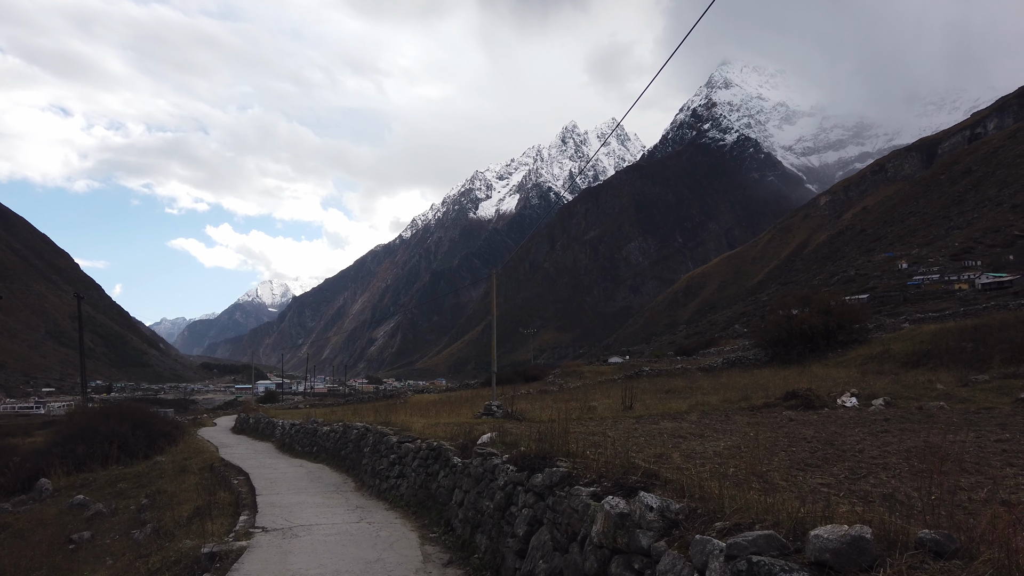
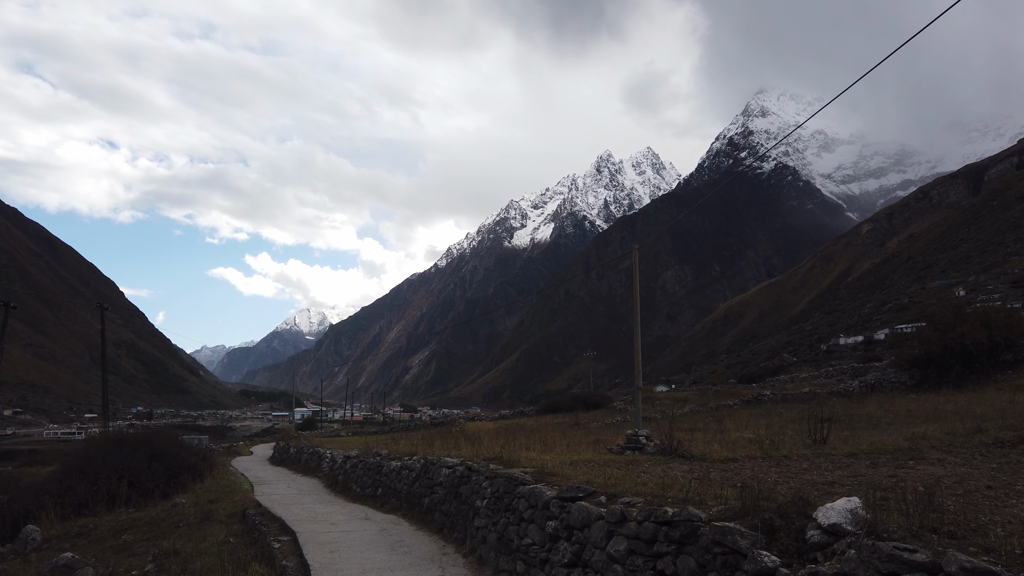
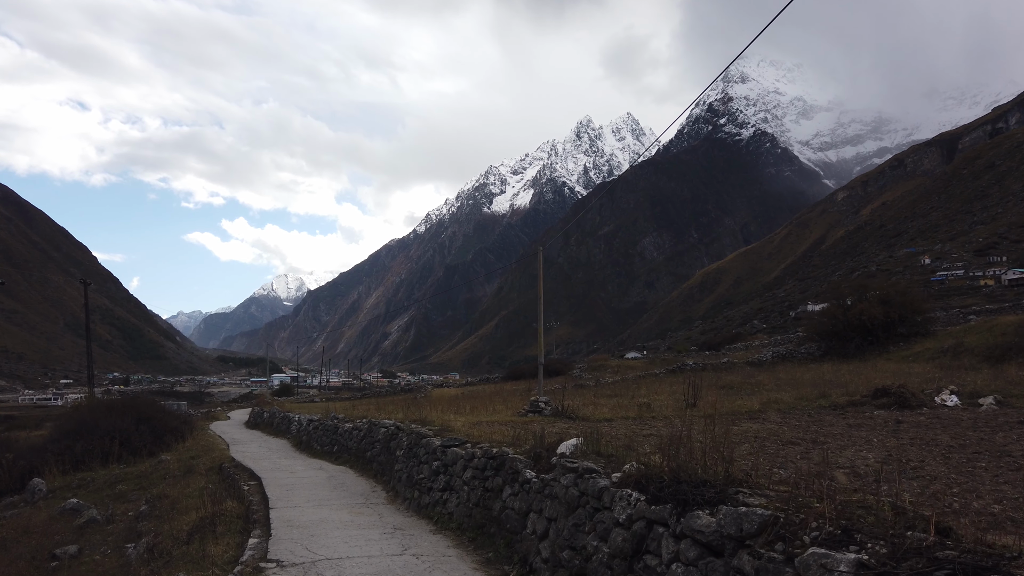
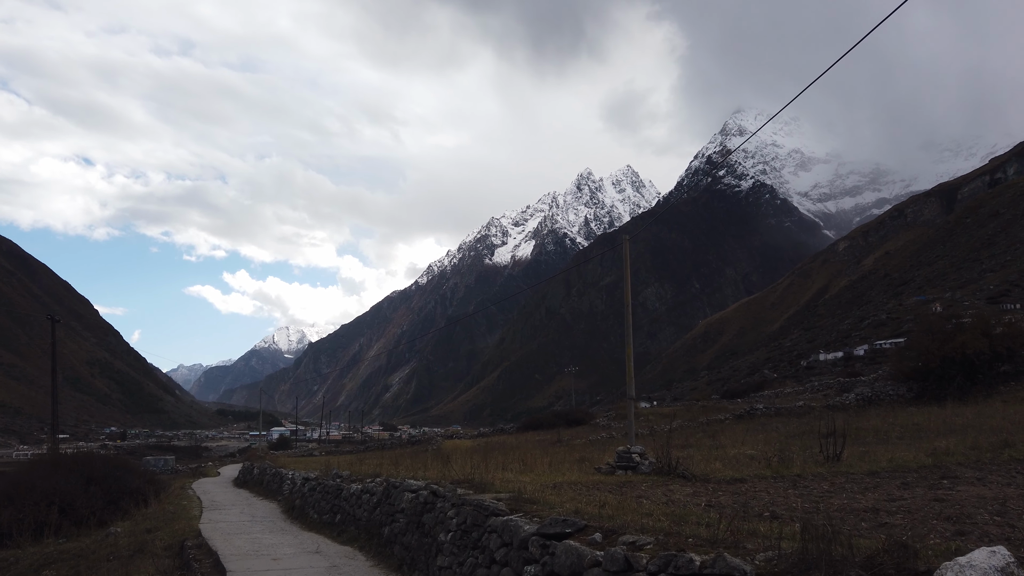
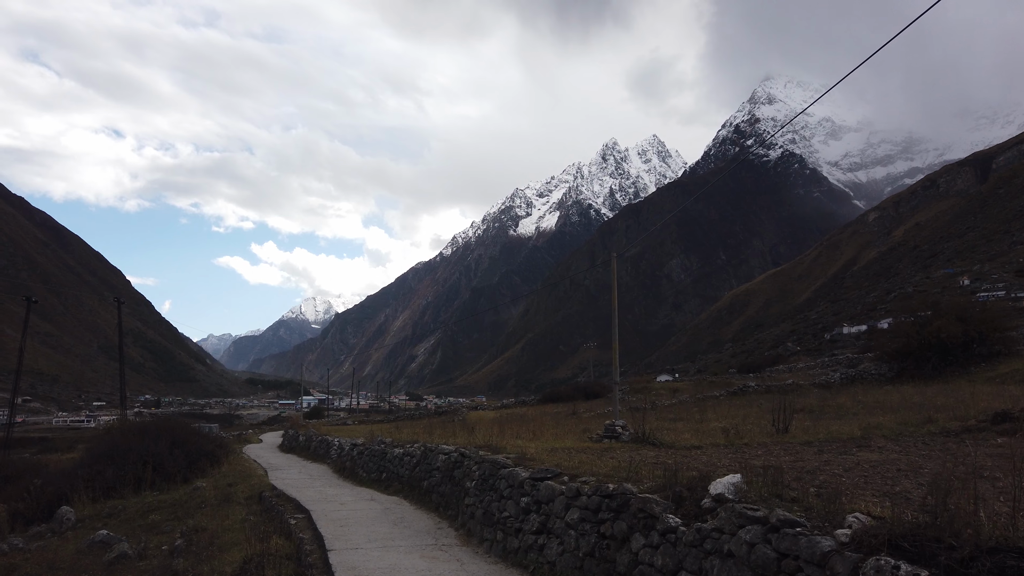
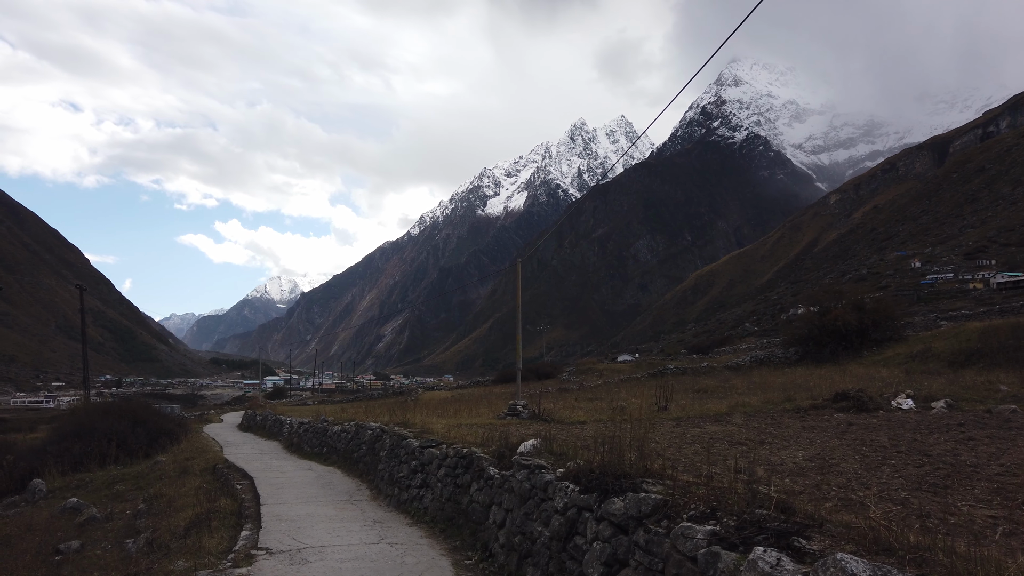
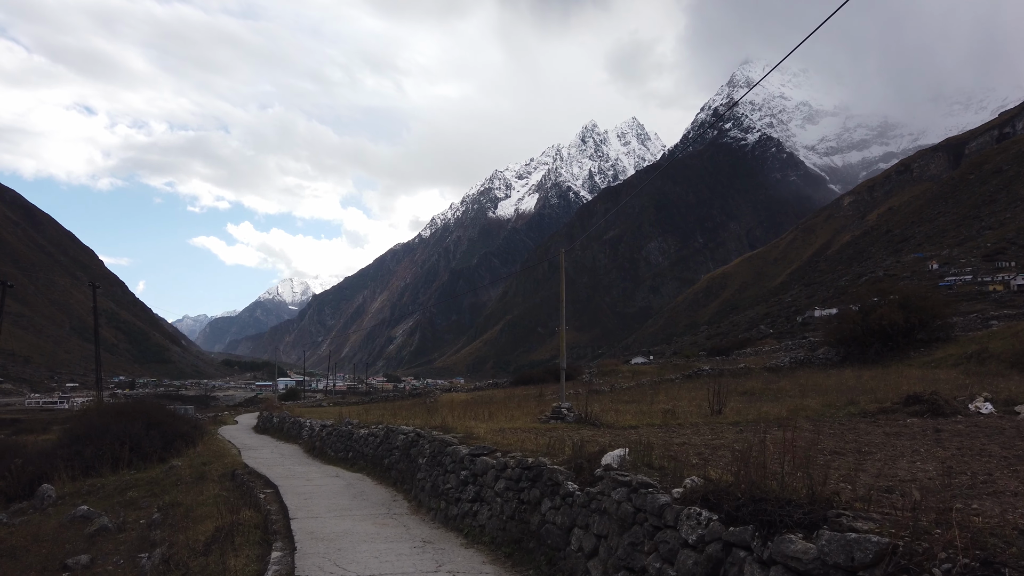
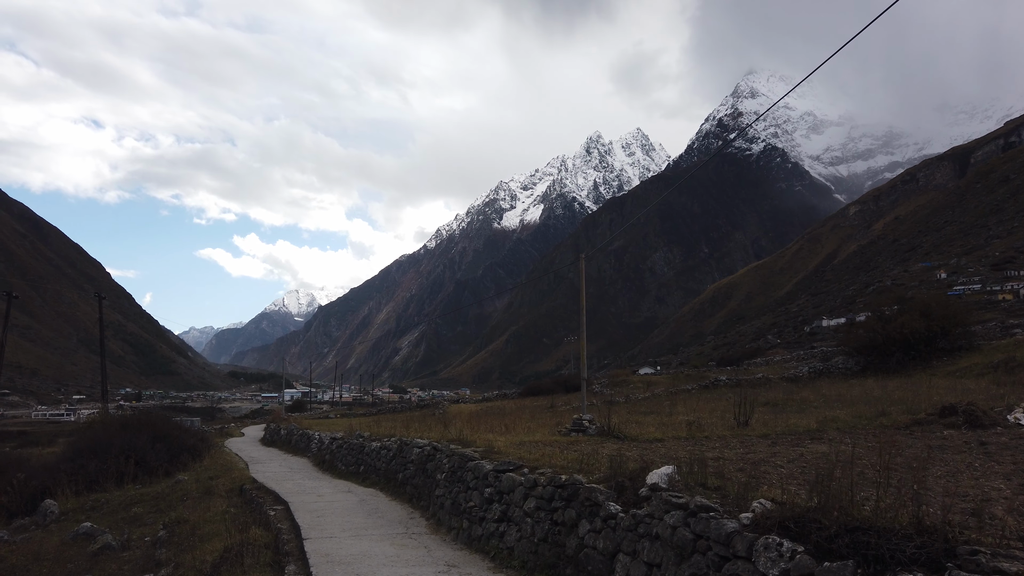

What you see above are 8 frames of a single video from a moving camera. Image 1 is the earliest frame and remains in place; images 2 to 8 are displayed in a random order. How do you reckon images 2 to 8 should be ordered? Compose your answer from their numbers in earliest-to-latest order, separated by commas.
6, 3, 7, 8, 5, 2, 4
